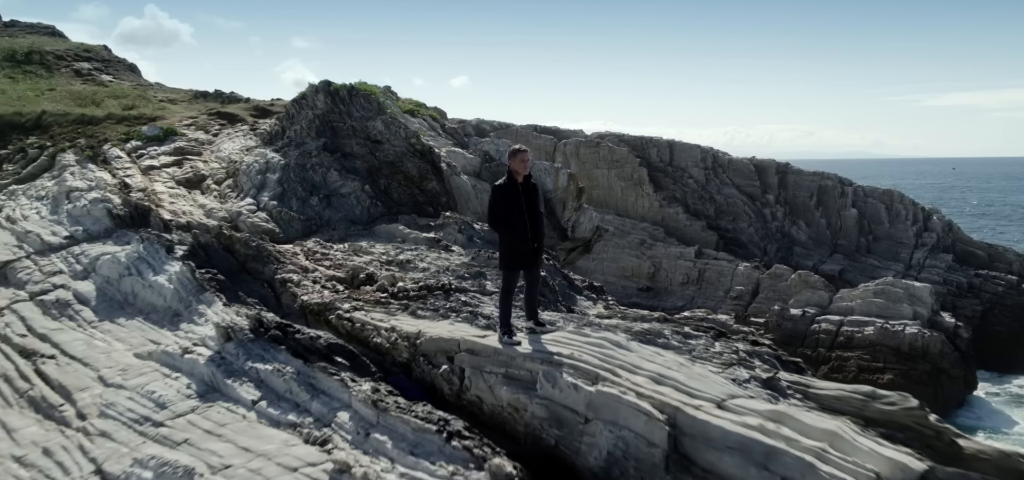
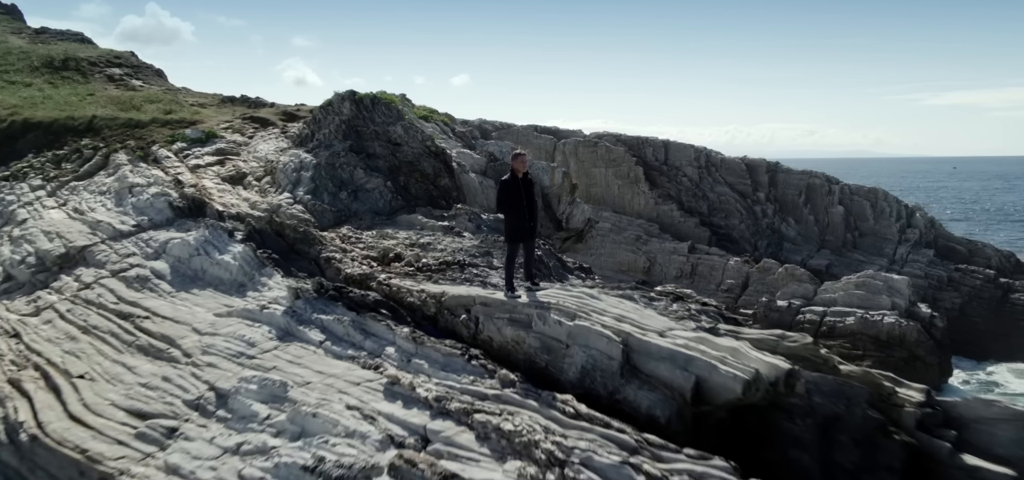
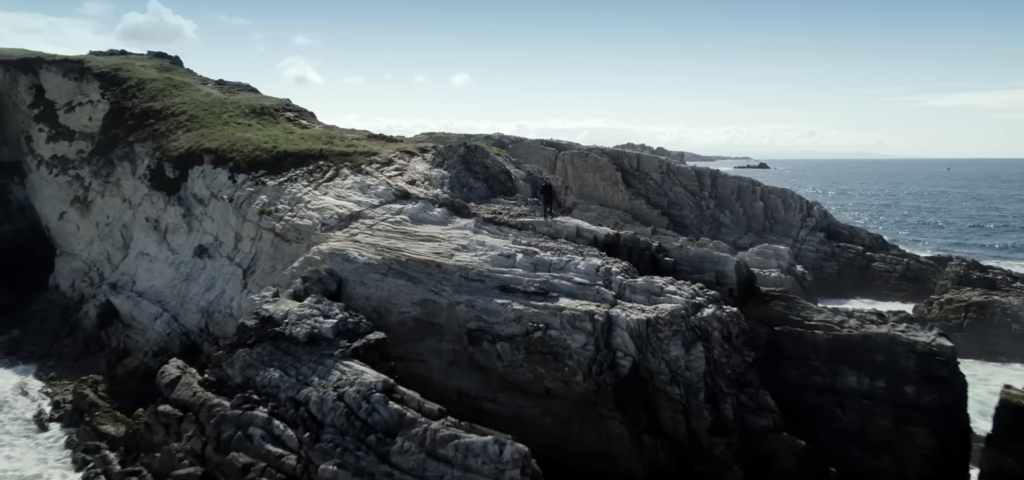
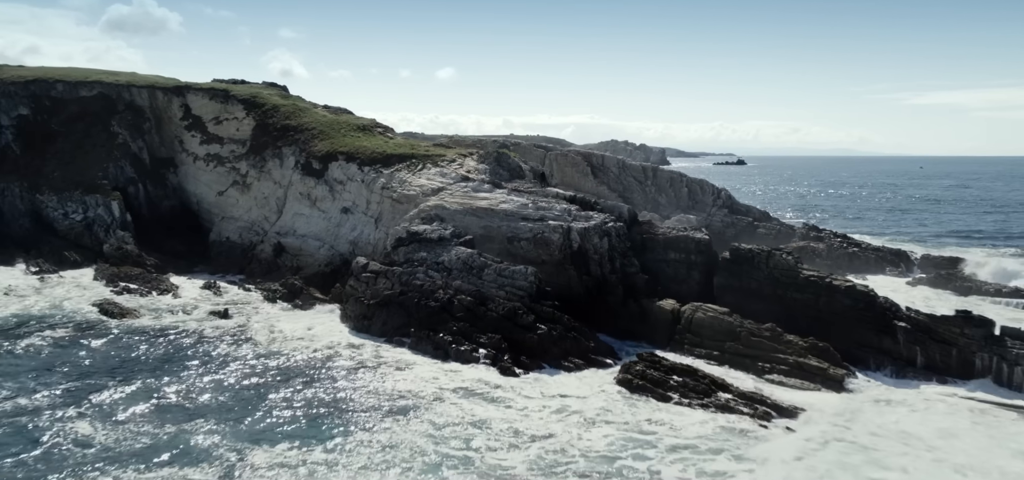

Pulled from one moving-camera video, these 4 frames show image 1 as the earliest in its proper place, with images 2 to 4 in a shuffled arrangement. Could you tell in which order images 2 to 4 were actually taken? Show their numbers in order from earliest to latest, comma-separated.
2, 3, 4
